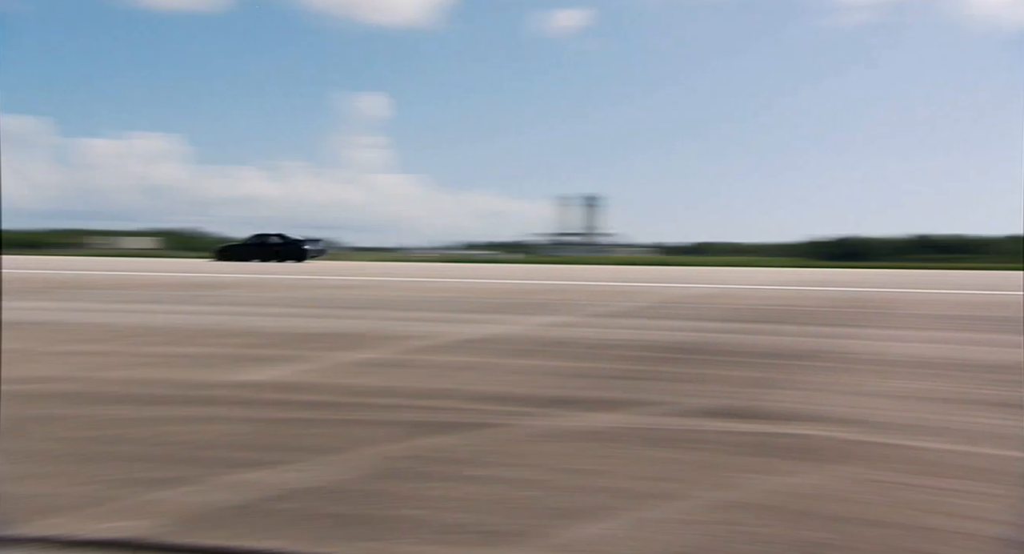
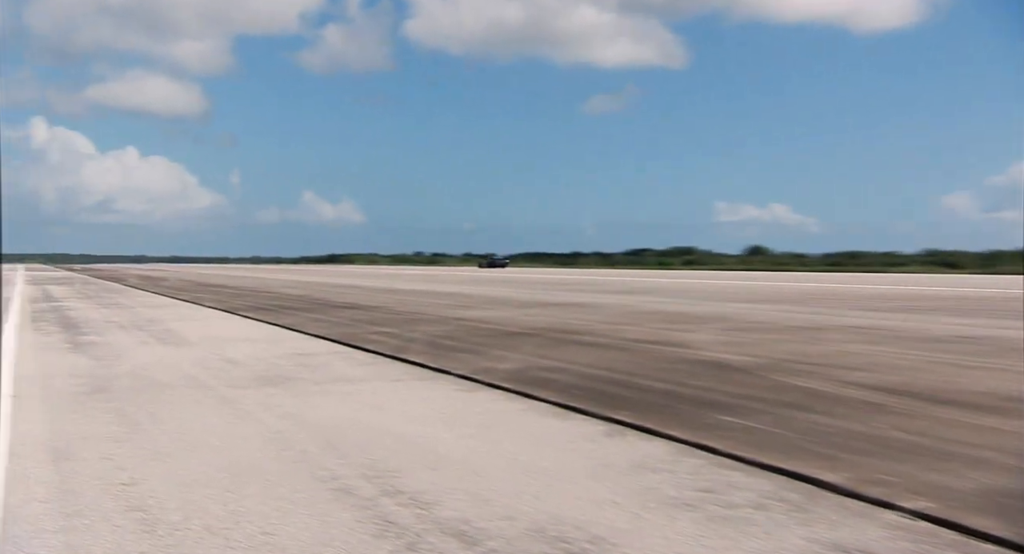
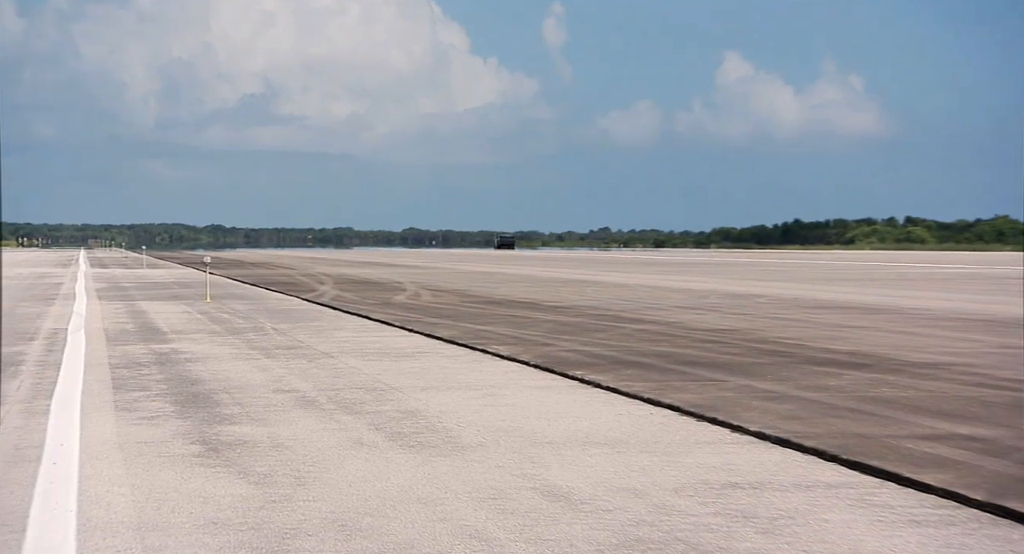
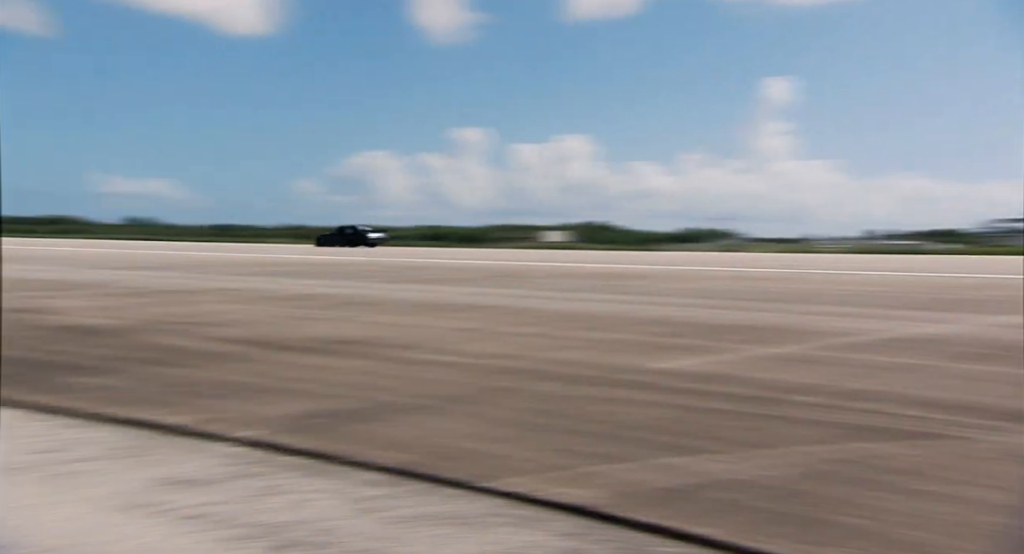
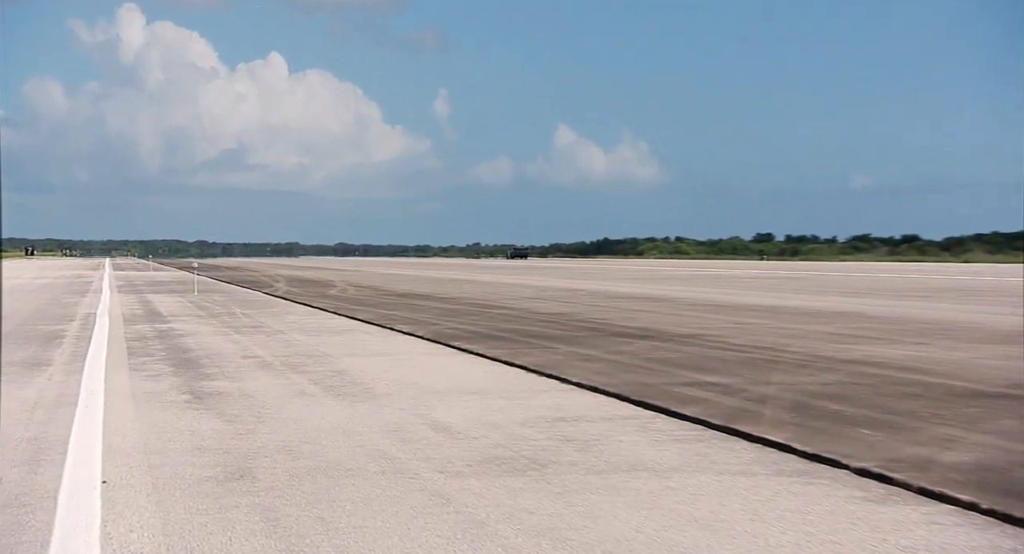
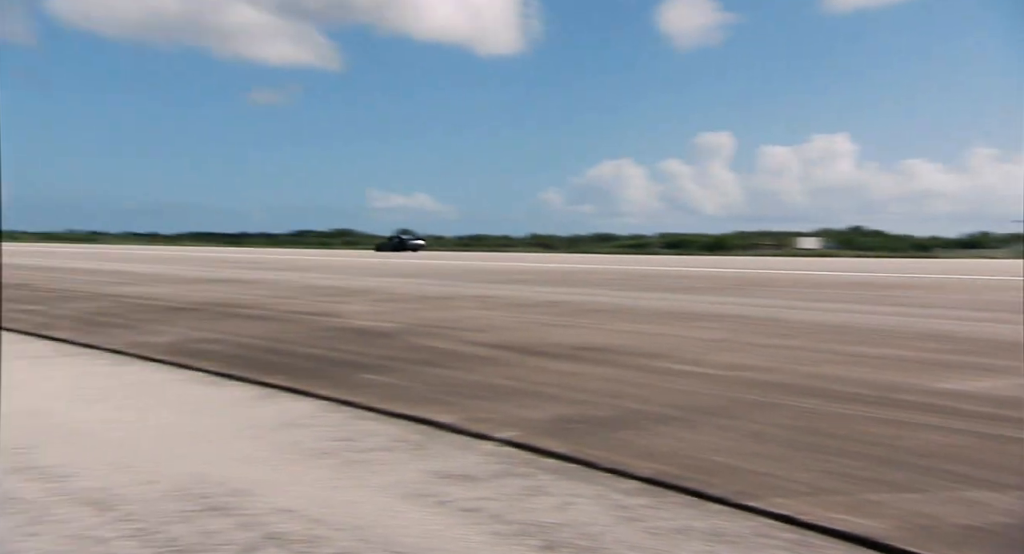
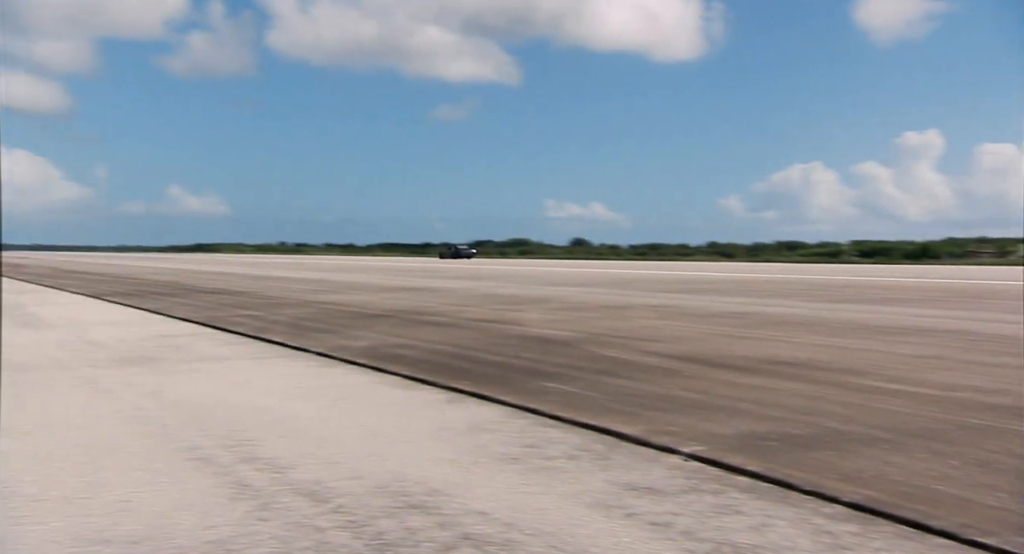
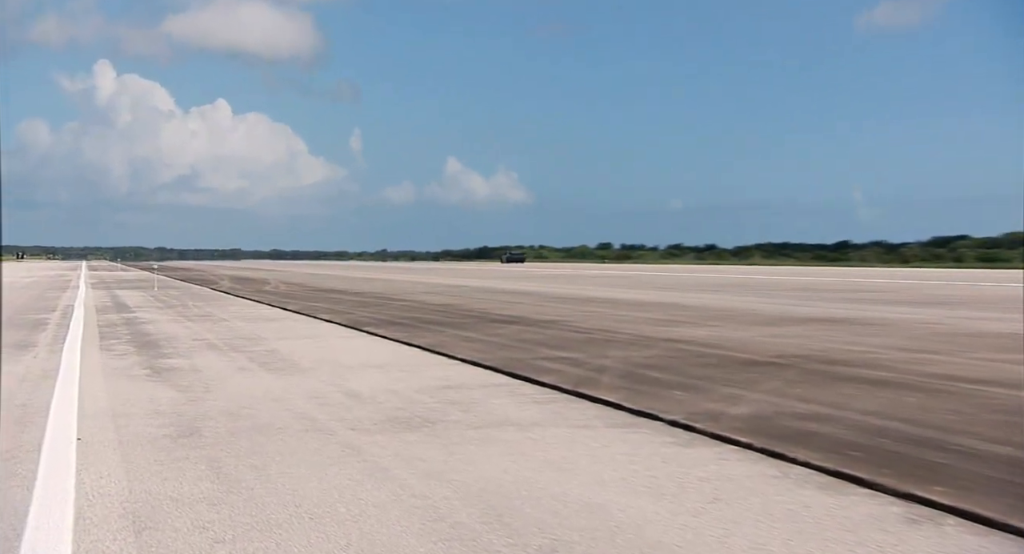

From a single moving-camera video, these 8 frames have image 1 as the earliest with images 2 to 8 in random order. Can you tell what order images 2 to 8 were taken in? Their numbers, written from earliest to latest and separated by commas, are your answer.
4, 6, 7, 2, 8, 5, 3
